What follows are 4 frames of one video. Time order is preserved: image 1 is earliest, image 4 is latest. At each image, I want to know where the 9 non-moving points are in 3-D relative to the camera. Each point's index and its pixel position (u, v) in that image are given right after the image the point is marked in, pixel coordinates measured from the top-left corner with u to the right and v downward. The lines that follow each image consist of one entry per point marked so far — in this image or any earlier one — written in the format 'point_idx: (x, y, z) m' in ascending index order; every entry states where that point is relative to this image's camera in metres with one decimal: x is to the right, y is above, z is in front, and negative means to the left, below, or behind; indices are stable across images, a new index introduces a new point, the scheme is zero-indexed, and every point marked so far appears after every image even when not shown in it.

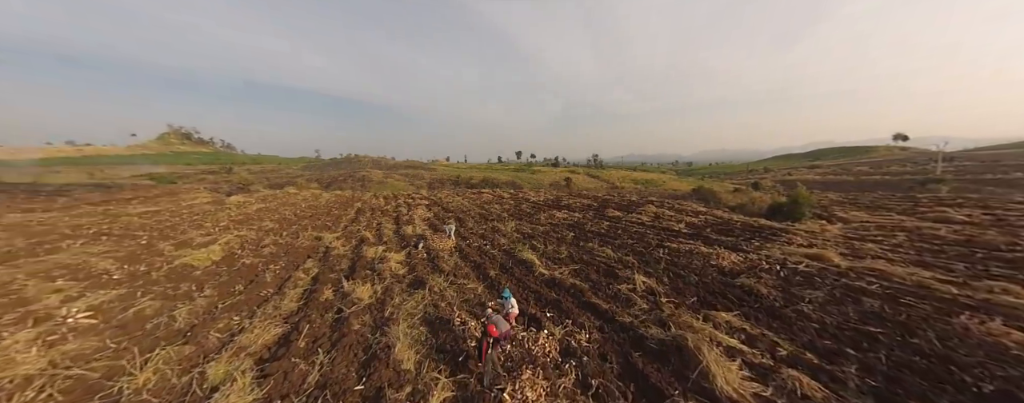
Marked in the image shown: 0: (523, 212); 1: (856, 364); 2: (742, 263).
0: (+0.6, -0.6, +14.7) m
1: (+4.5, -2.1, +3.4) m
2: (+5.9, -1.6, +6.6) m
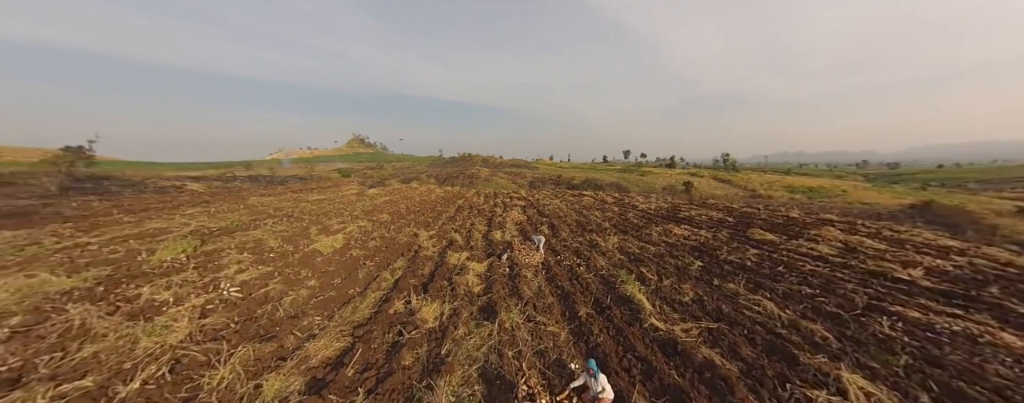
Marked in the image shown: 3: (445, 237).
0: (+5.5, -1.0, +12.3) m
1: (+4.9, -2.6, +0.3) m
2: (+7.4, -2.3, +2.9) m
3: (-2.3, -1.2, +9.0) m
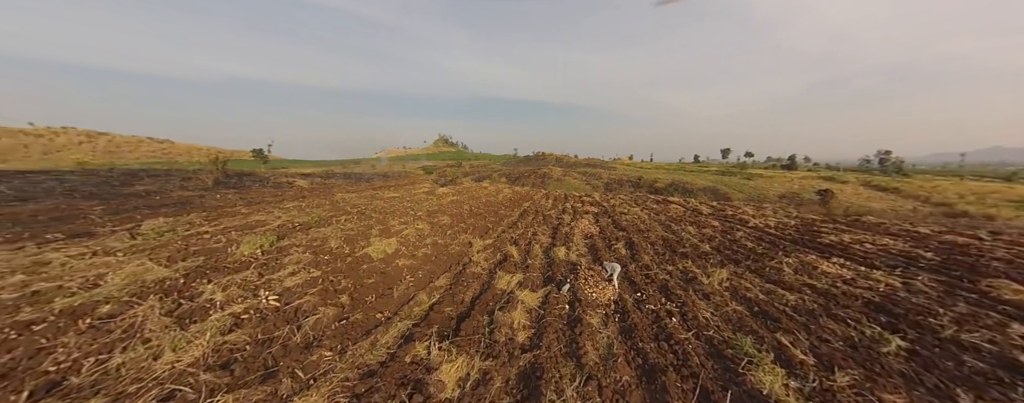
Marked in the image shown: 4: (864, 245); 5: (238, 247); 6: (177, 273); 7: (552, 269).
0: (+8.0, -1.6, +9.2) m
1: (+4.2, -3.2, -2.2) m
2: (+7.3, -2.9, -0.5) m
3: (-0.4, -1.5, +8.0) m
4: (+13.0, -1.7, +9.5) m
5: (-6.9, -1.2, +6.5) m
6: (-6.7, -1.4, +5.1) m
7: (+1.1, -1.7, +6.5) m
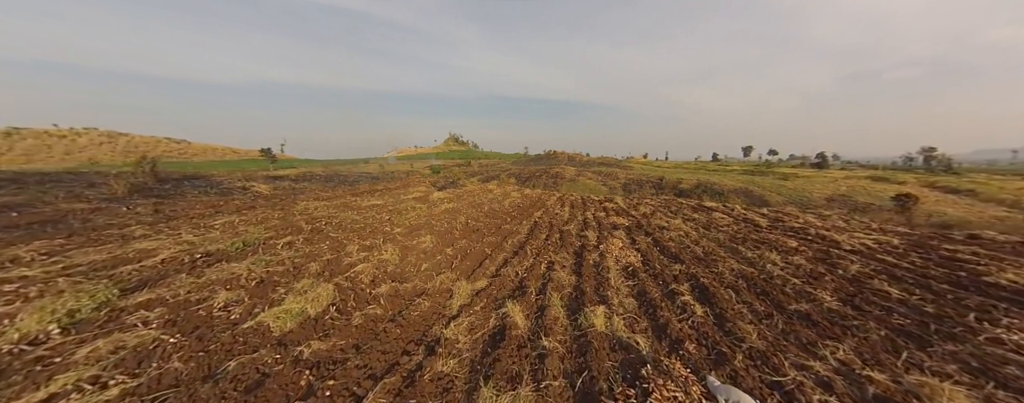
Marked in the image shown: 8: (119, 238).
0: (+8.1, -2.1, +5.8) m
1: (+3.8, -3.7, -5.5) m
2: (+7.0, -3.5, -3.8) m
3: (-0.3, -2.0, +4.9) m
4: (+13.2, -2.2, +5.9) m
5: (-6.8, -1.6, +3.6) m
6: (-6.7, -1.9, +2.3) m
7: (+1.1, -2.2, +3.4) m
8: (-9.5, -0.9, +6.3) m
